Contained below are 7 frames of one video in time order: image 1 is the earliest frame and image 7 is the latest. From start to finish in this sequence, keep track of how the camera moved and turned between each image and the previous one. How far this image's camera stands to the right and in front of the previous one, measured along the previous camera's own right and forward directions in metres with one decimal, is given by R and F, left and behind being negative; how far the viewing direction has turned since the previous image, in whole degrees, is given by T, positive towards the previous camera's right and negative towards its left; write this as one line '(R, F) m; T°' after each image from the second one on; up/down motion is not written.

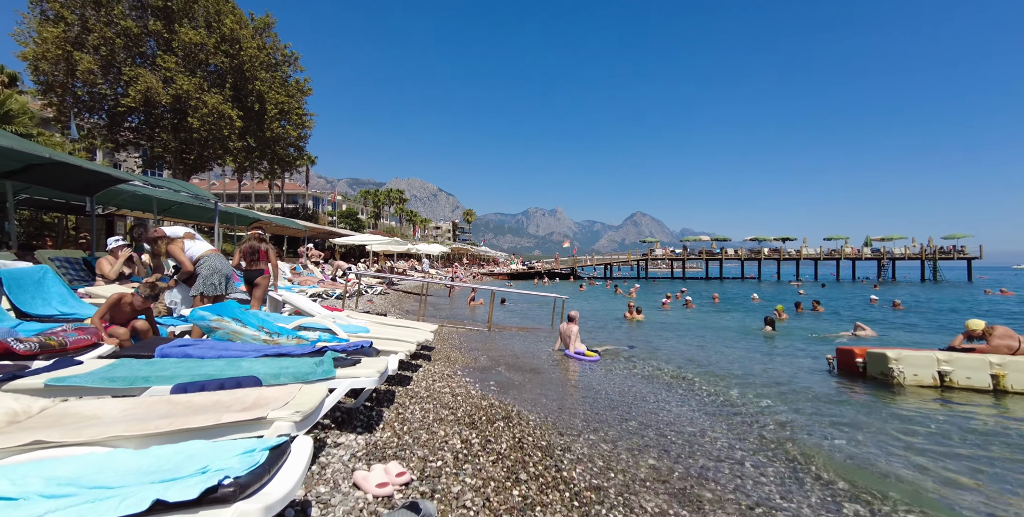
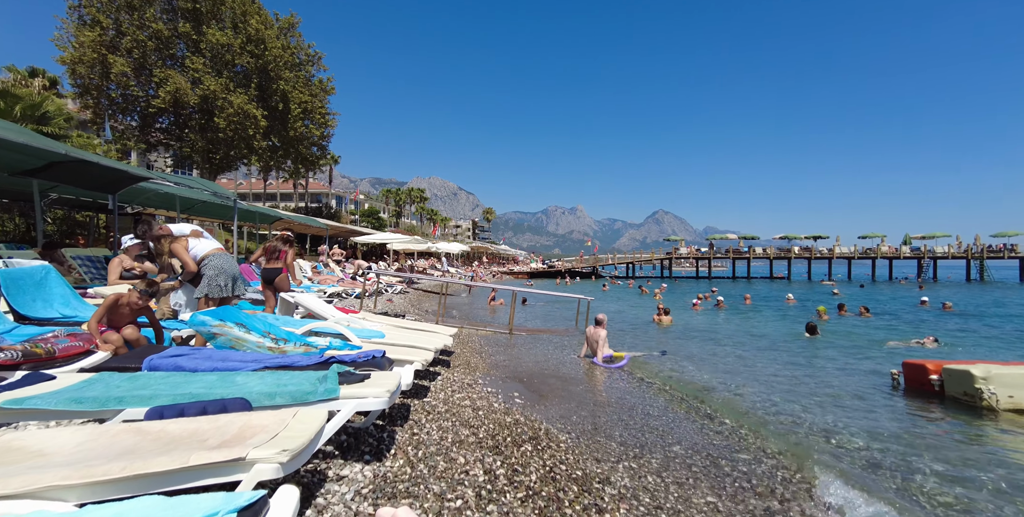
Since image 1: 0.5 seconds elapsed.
(-0.1, +0.5) m; -3°
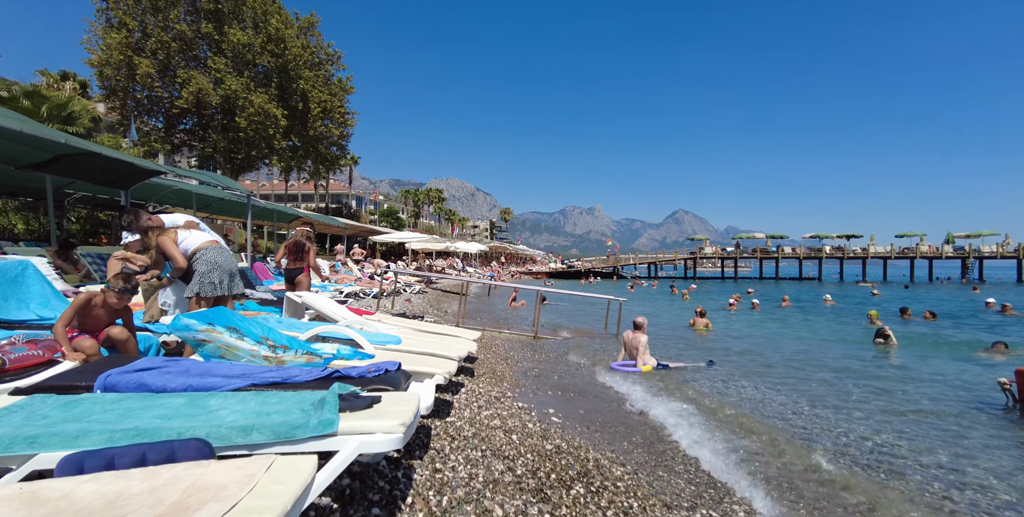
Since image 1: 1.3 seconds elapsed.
(-0.2, +0.8) m; -2°
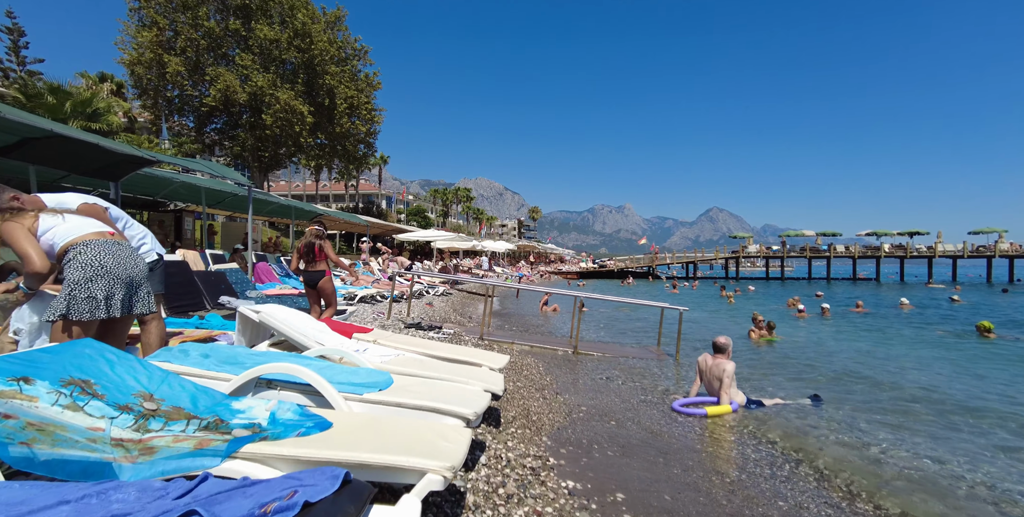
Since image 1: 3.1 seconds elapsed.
(-0.1, +1.9) m; -4°
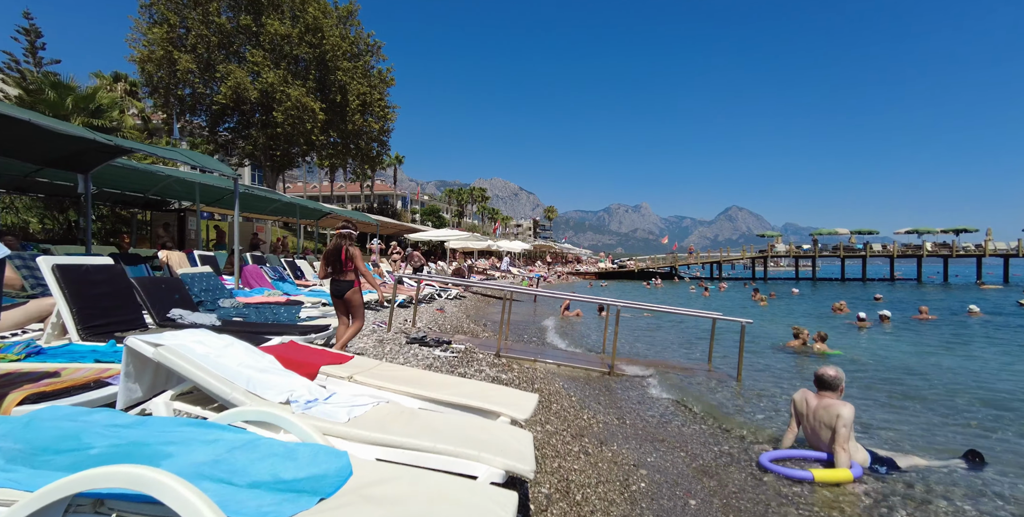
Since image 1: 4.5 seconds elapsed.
(-0.1, +1.6) m; -2°
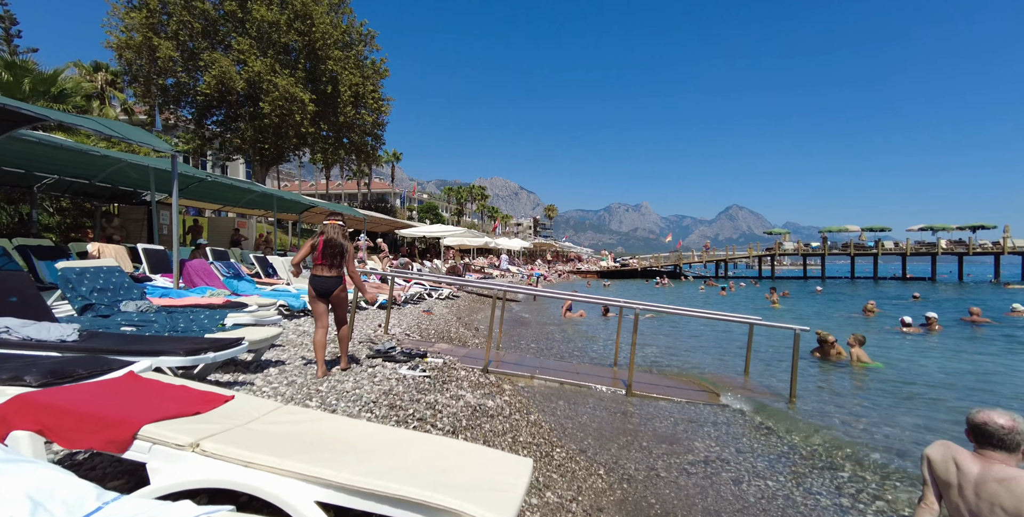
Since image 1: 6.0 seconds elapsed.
(+0.1, +1.7) m; 0°
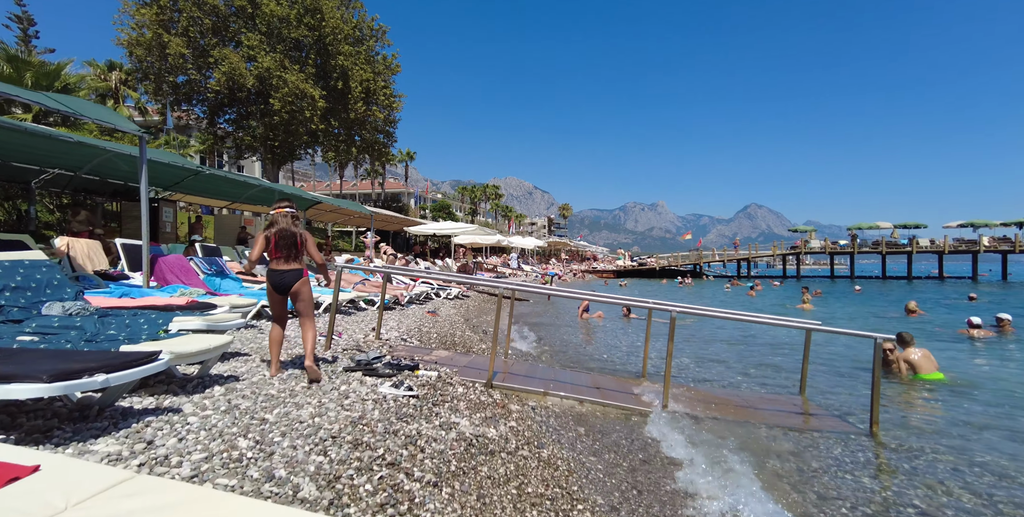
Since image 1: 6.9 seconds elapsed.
(+0.1, +1.2) m; -2°
